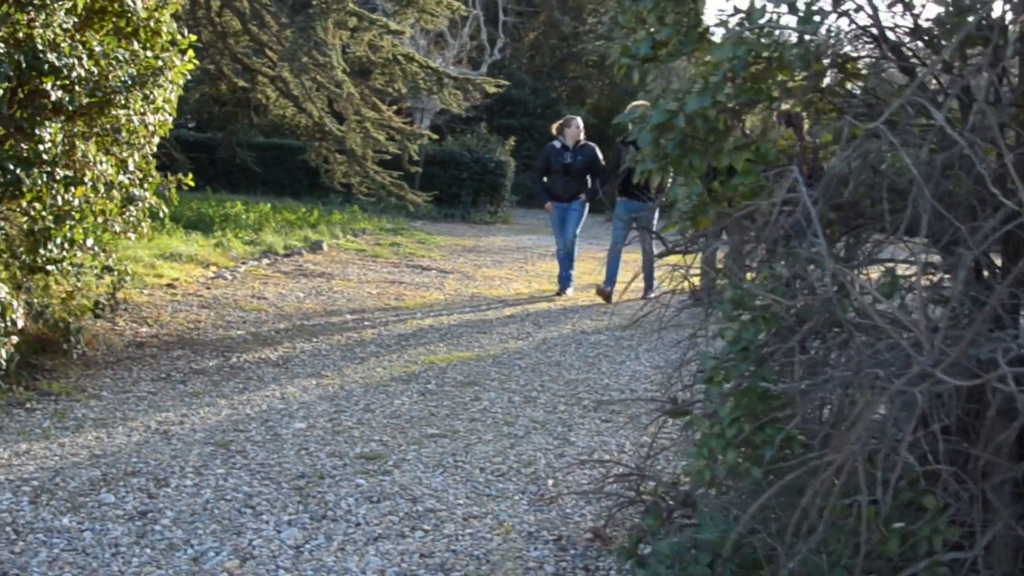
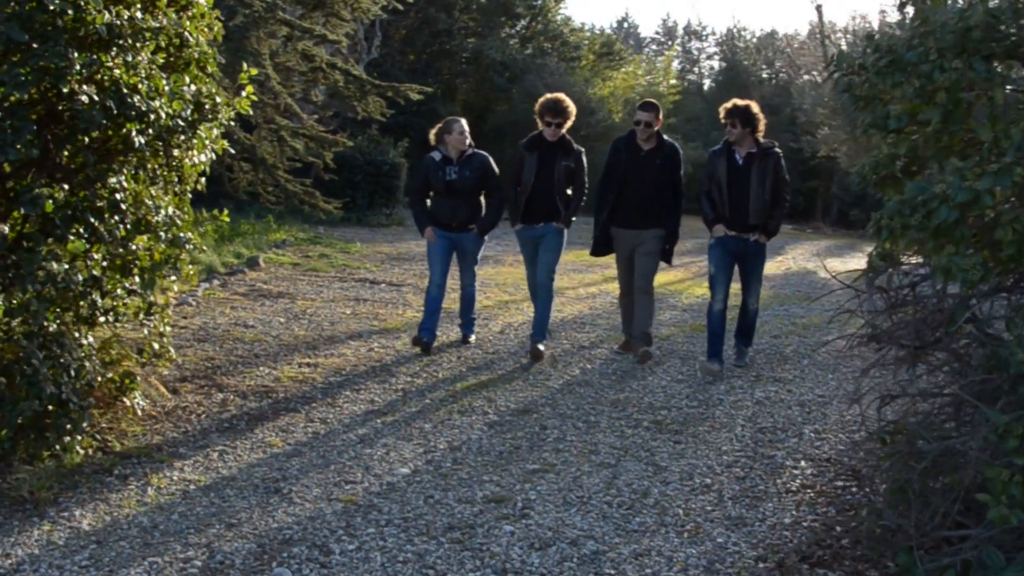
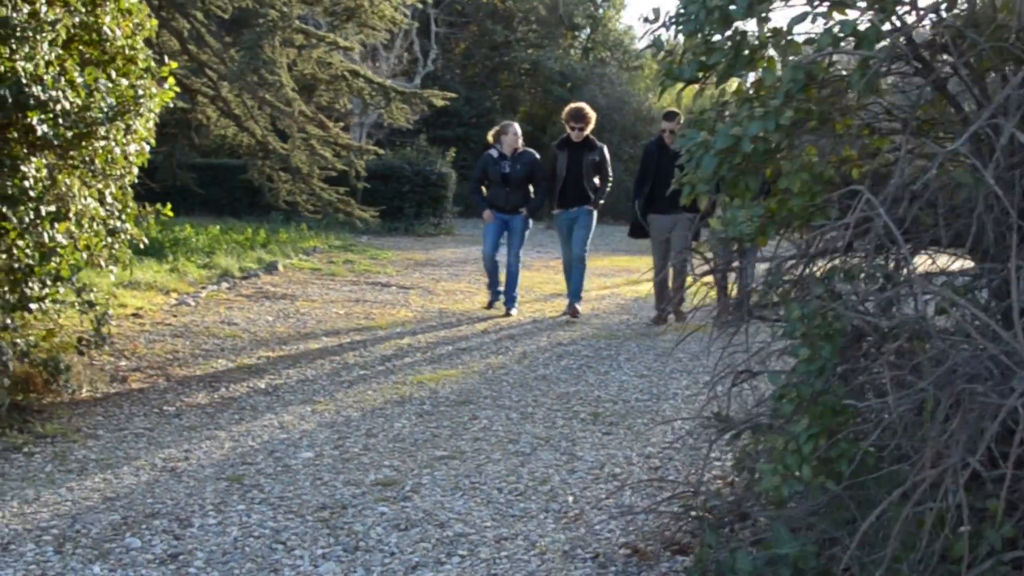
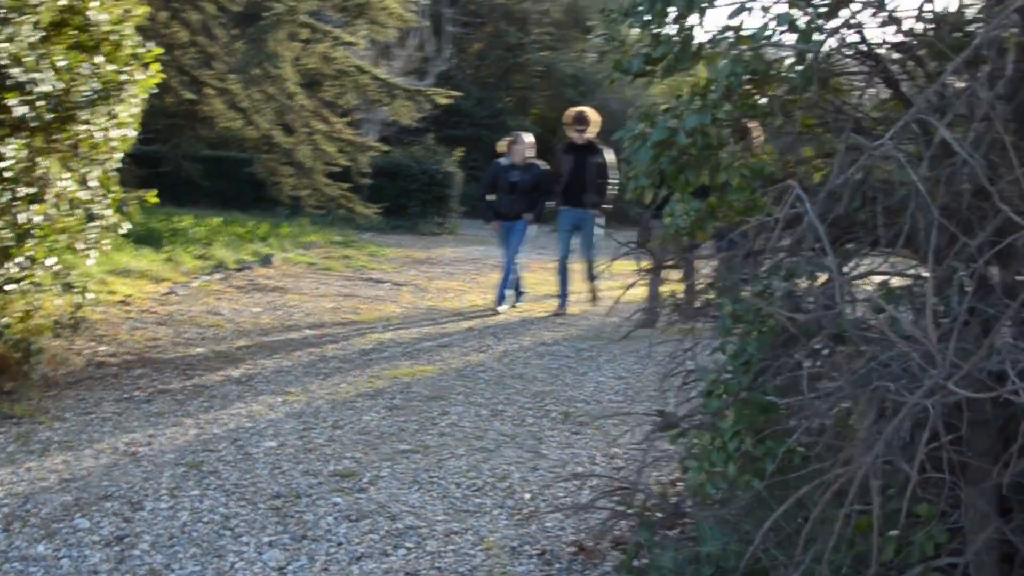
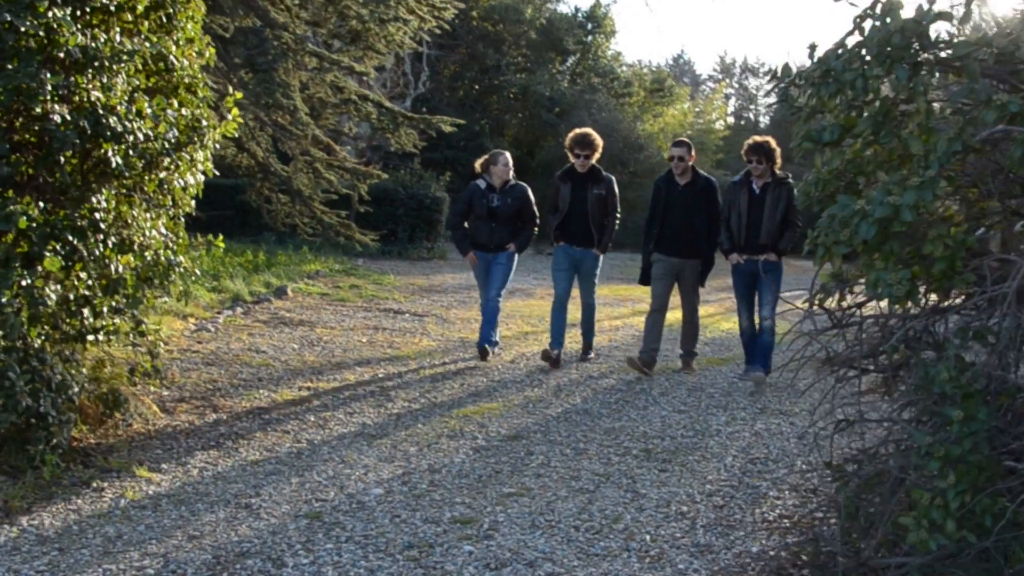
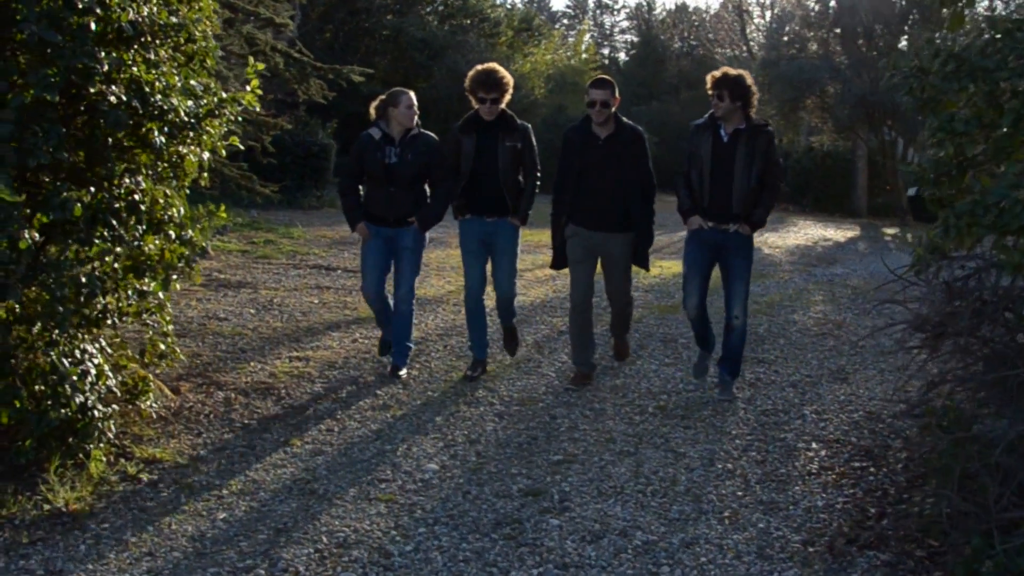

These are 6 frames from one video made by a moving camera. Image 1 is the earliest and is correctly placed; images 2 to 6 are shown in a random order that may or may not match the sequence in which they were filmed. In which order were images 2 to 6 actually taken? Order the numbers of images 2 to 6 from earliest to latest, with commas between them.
4, 3, 5, 2, 6
